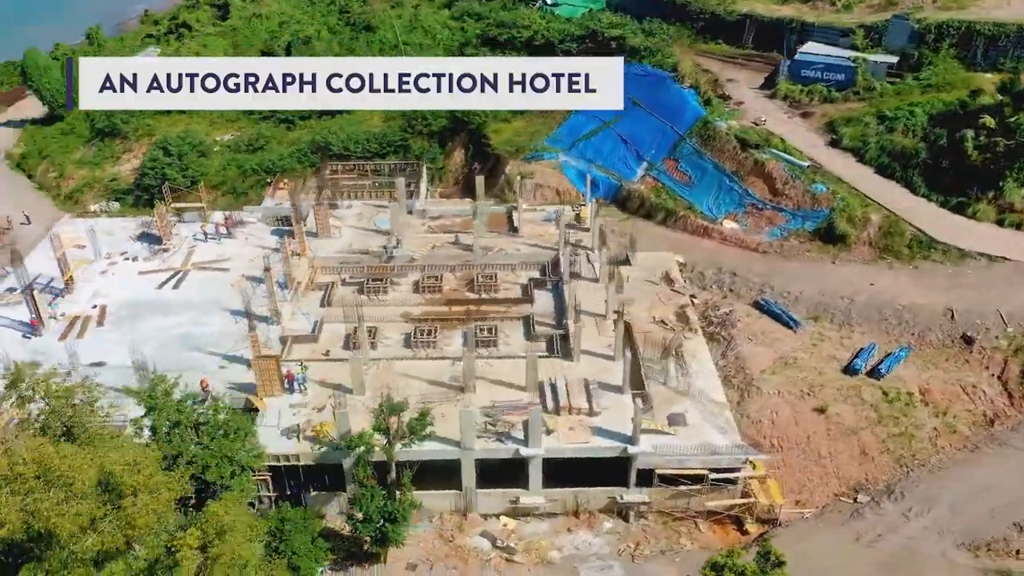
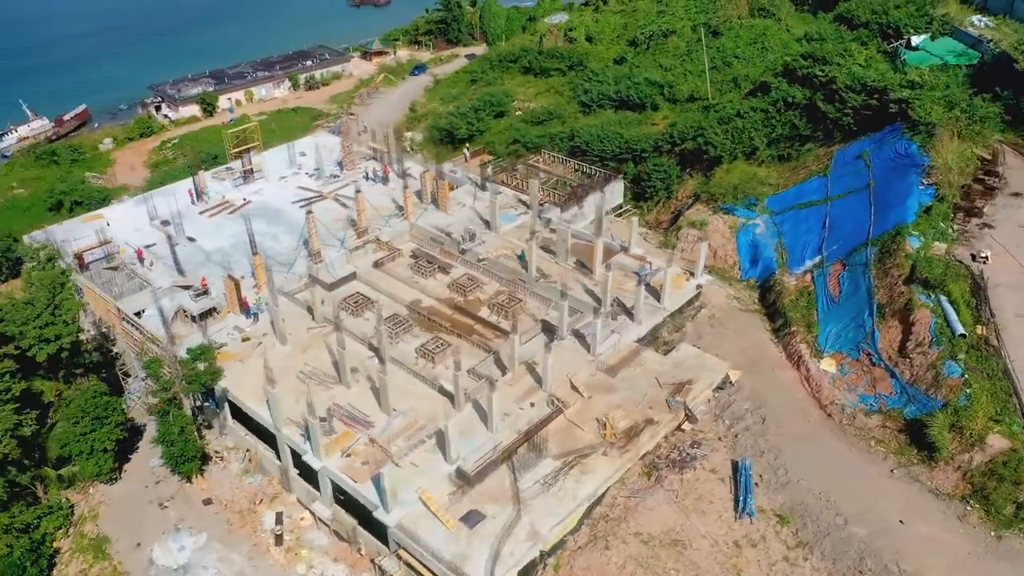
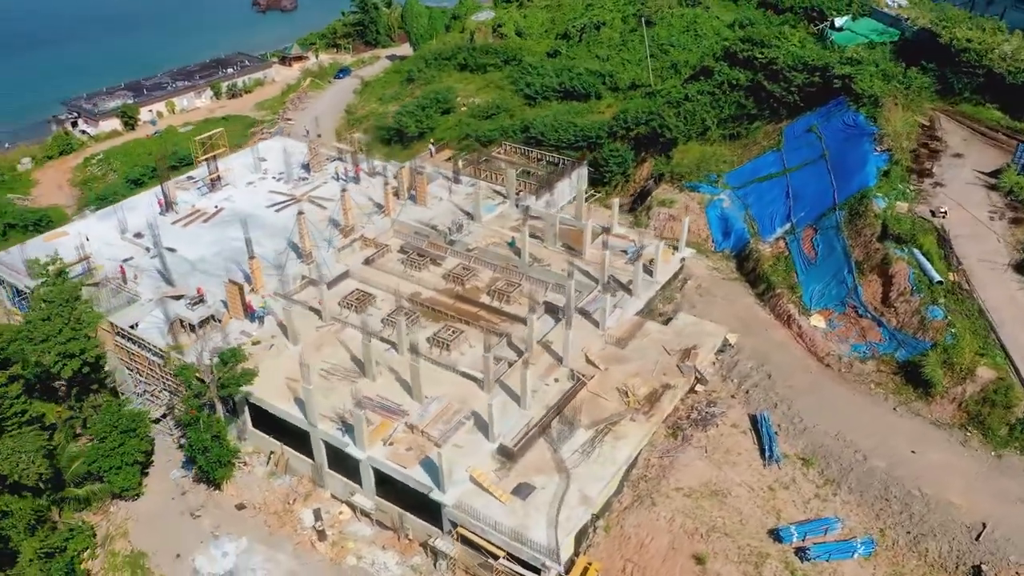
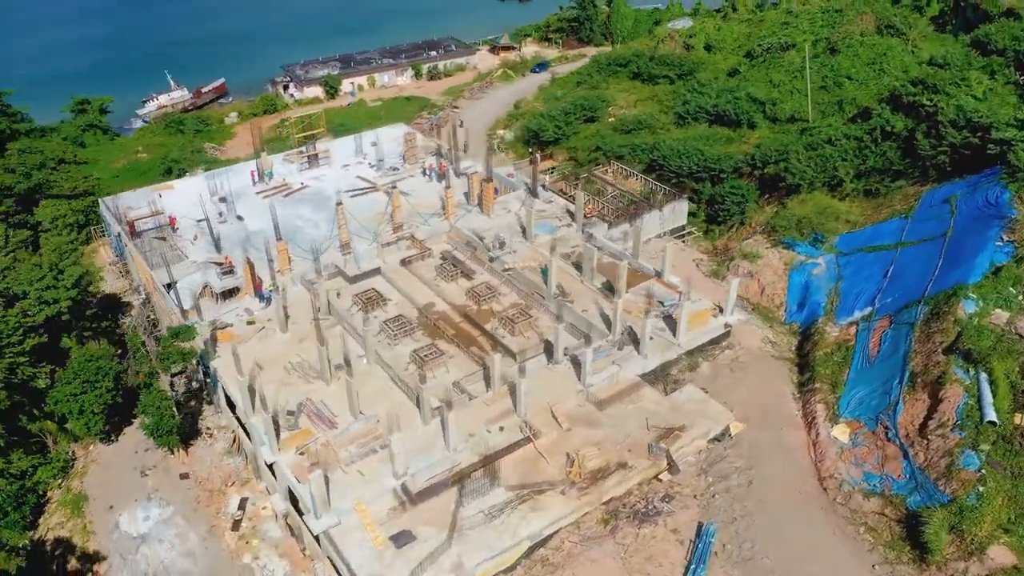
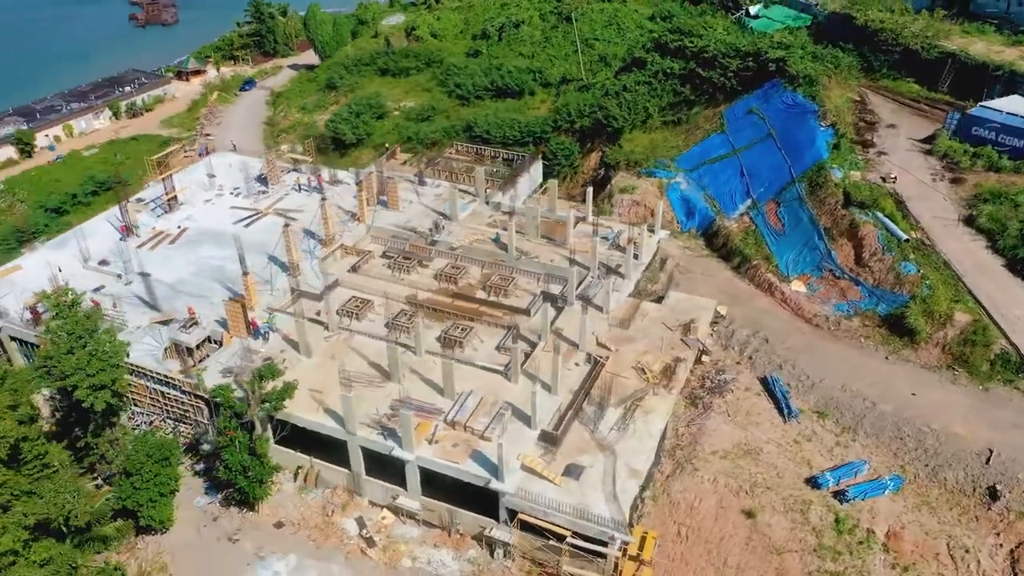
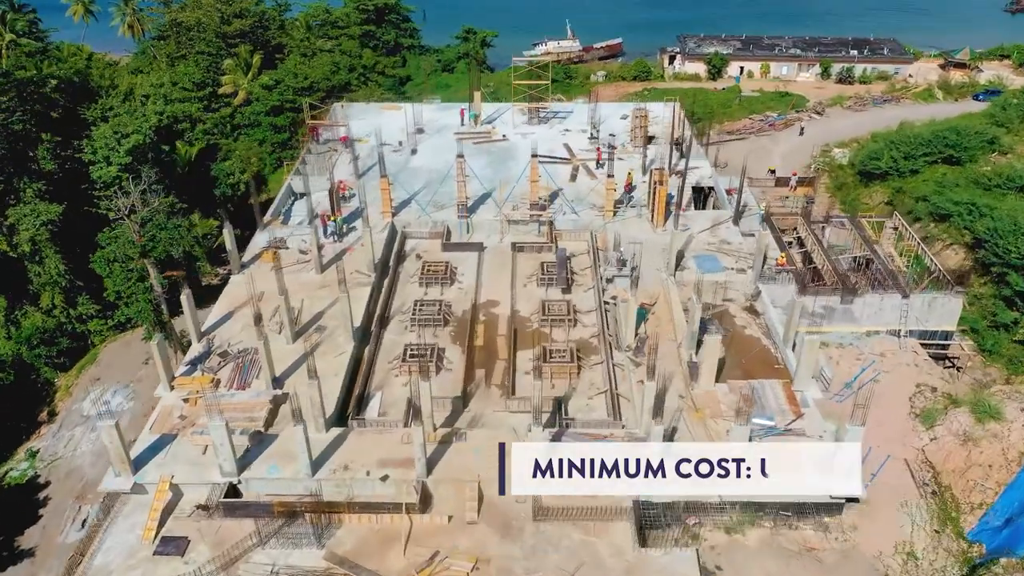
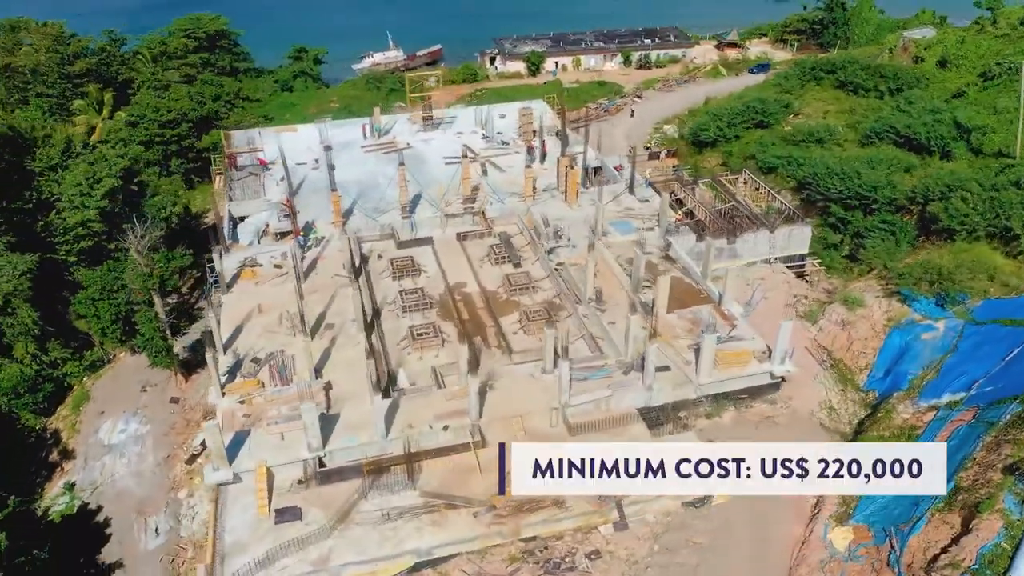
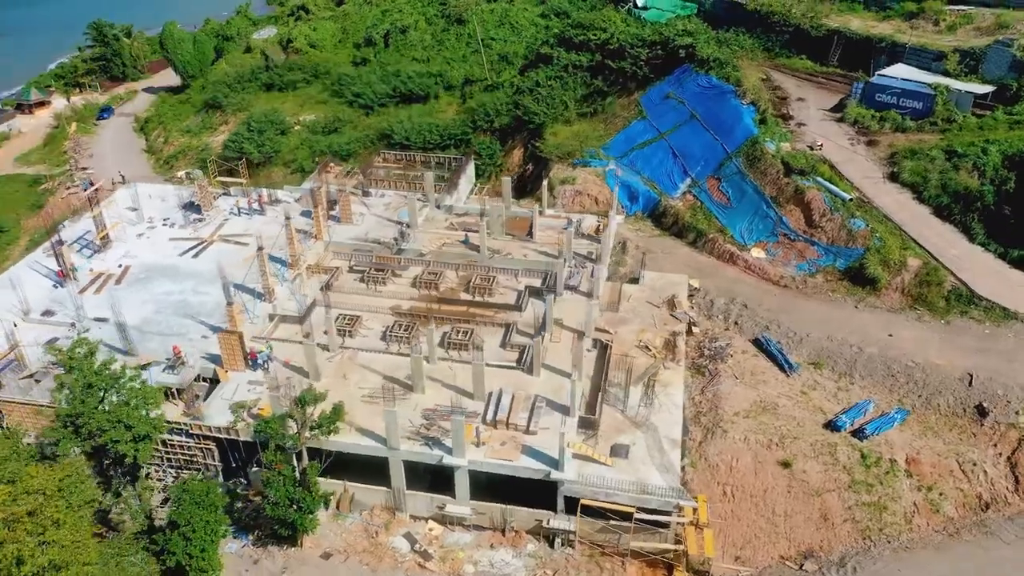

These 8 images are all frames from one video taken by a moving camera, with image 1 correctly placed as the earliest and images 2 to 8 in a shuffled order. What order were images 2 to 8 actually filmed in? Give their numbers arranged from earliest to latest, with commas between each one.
8, 5, 3, 2, 4, 7, 6
